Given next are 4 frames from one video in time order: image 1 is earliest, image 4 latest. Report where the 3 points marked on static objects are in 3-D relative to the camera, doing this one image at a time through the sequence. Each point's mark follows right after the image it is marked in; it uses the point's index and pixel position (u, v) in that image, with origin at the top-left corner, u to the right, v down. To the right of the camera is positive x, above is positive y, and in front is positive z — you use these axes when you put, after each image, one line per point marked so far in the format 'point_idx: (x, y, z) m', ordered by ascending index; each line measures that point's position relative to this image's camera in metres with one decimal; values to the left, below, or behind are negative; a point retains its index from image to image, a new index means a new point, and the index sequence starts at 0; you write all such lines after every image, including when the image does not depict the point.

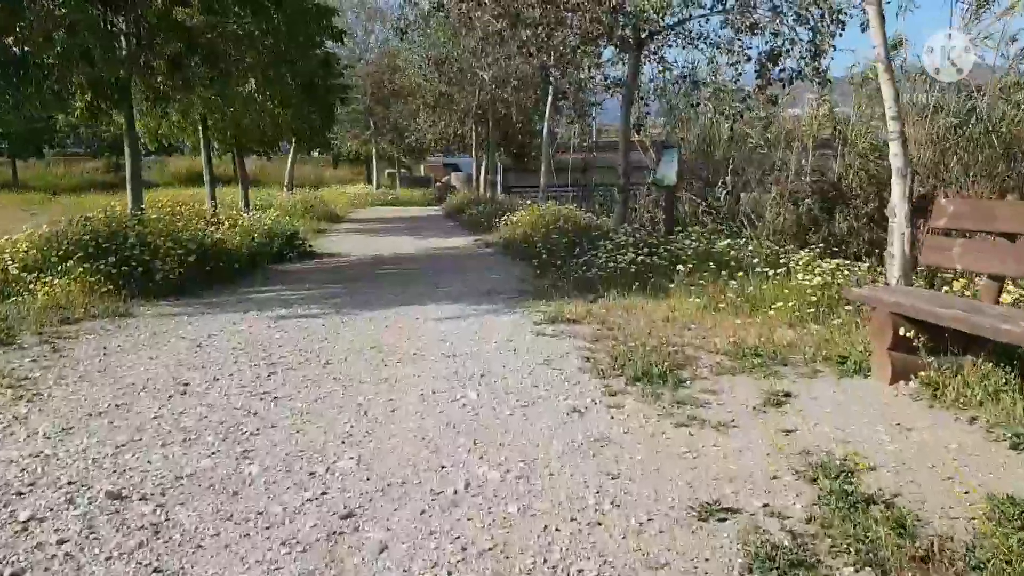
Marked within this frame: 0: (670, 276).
0: (+1.5, +0.1, +8.6) m
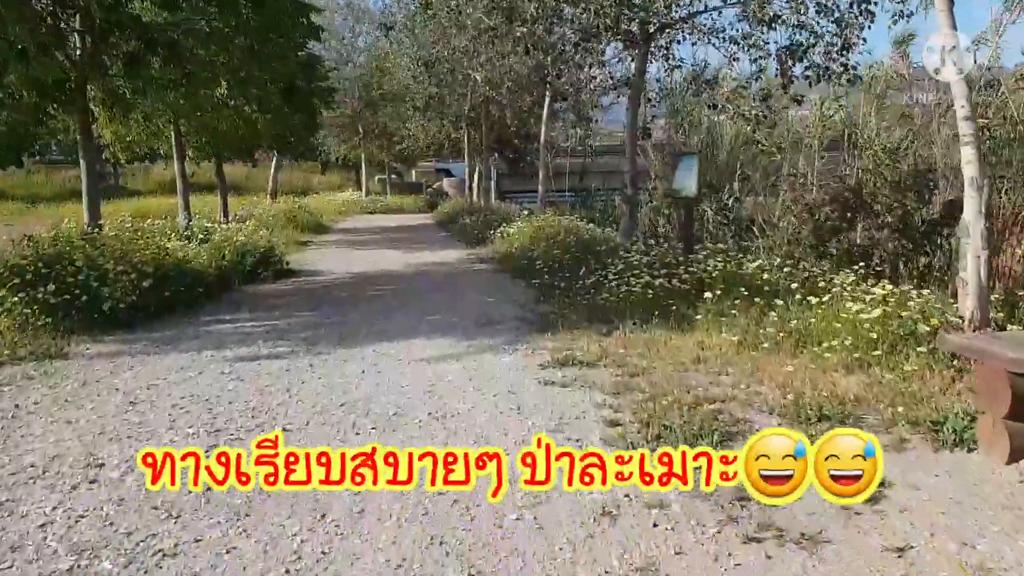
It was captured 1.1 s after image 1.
0: (+1.5, -0.1, +7.5) m
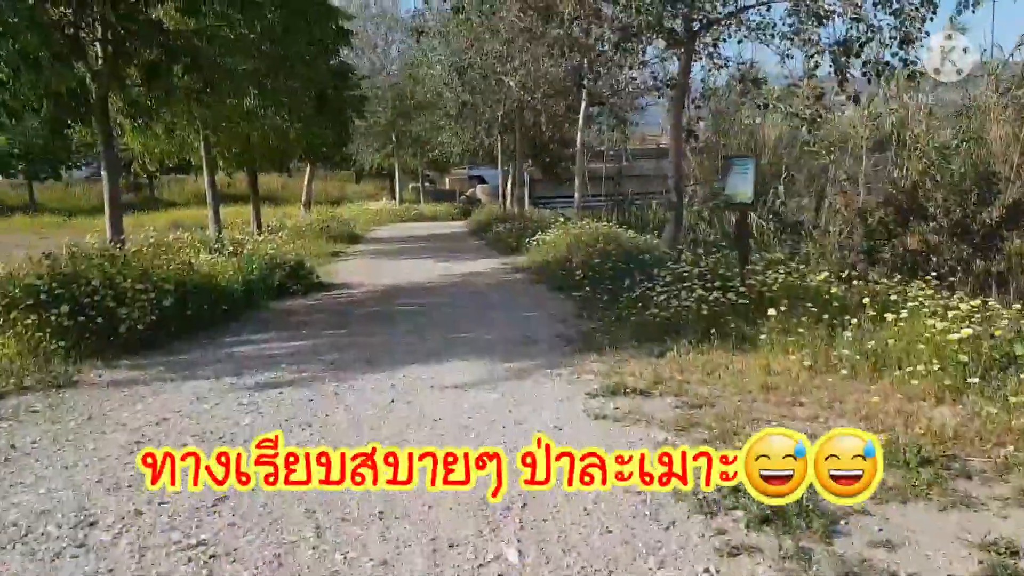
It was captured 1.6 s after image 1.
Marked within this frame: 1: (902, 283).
0: (+1.8, -0.2, +6.8) m
1: (+3.2, 0.0, +7.7) m
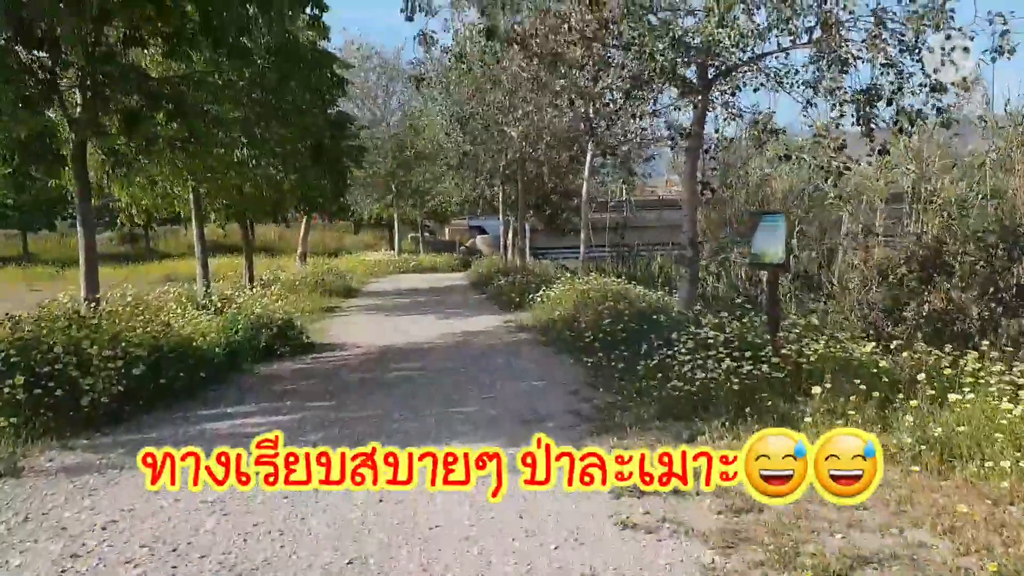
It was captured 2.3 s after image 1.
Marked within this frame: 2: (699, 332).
0: (+1.8, -0.7, +6.0) m
1: (+3.3, -0.5, +6.9) m
2: (+1.6, -0.4, +8.0) m
